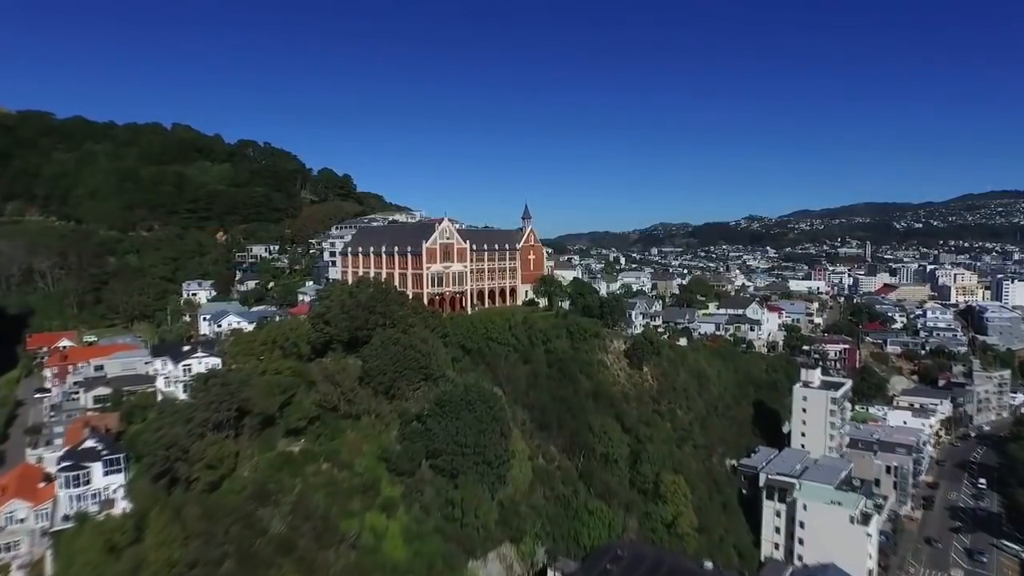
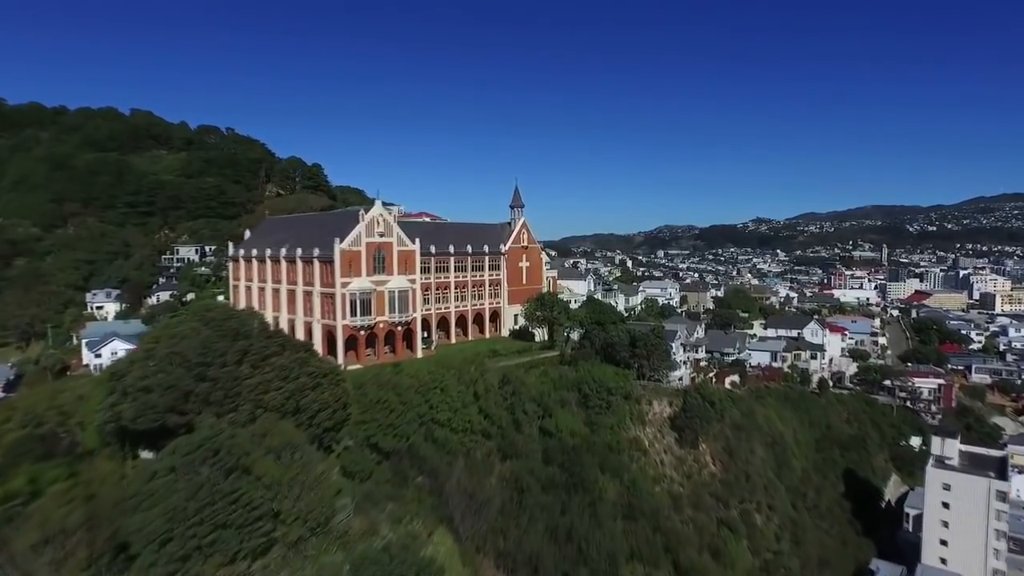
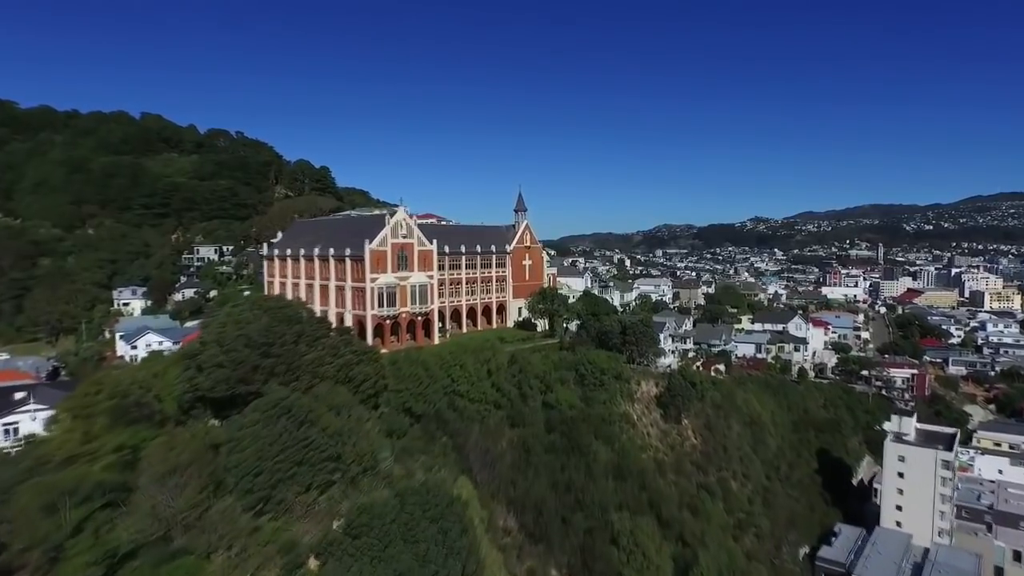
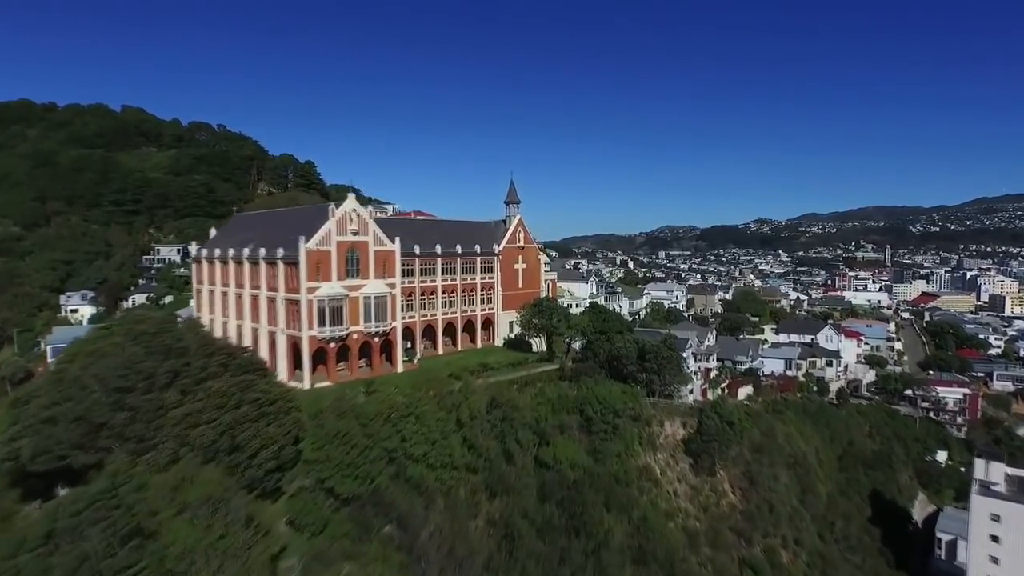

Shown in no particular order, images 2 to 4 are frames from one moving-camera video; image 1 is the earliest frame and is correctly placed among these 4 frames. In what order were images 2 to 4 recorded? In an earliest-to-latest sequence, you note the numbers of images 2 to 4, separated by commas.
3, 2, 4
